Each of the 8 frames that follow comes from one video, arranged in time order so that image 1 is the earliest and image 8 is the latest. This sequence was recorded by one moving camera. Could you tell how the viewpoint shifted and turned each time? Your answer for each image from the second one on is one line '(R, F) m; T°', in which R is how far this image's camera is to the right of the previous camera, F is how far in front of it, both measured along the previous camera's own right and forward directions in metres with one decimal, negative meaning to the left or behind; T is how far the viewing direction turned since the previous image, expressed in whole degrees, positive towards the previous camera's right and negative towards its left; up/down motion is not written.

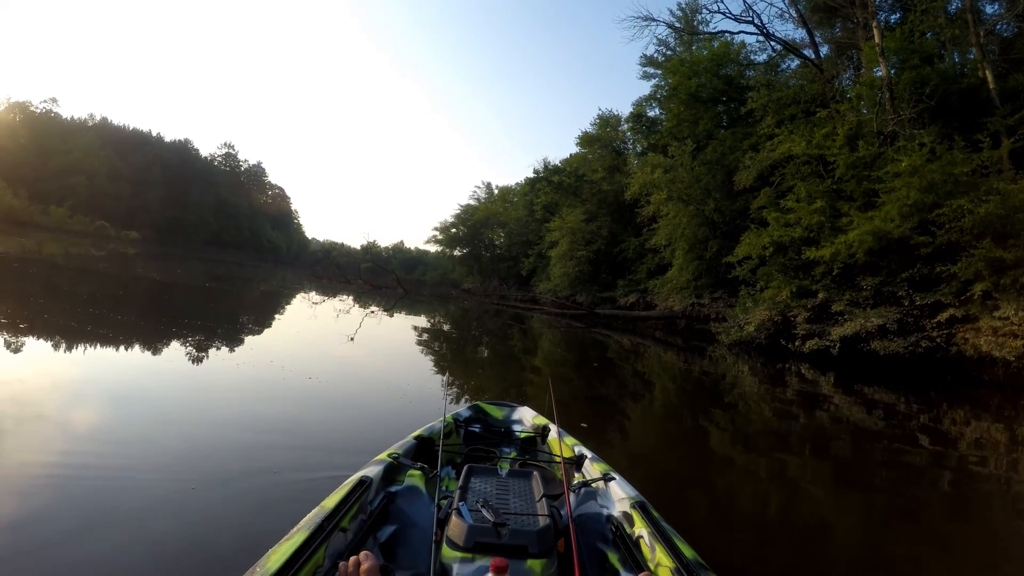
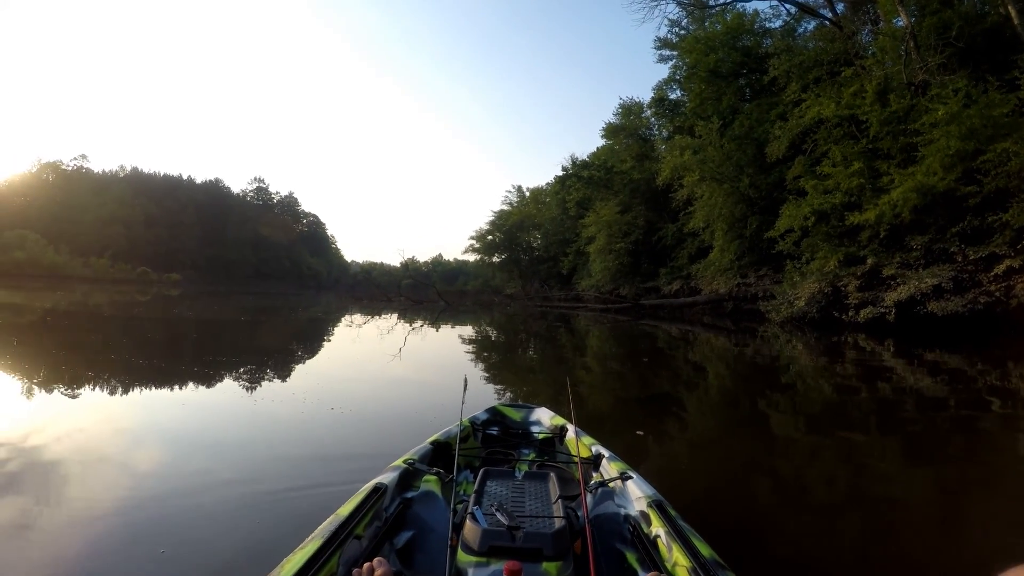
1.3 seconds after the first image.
(+0.2, +0.1) m; -4°
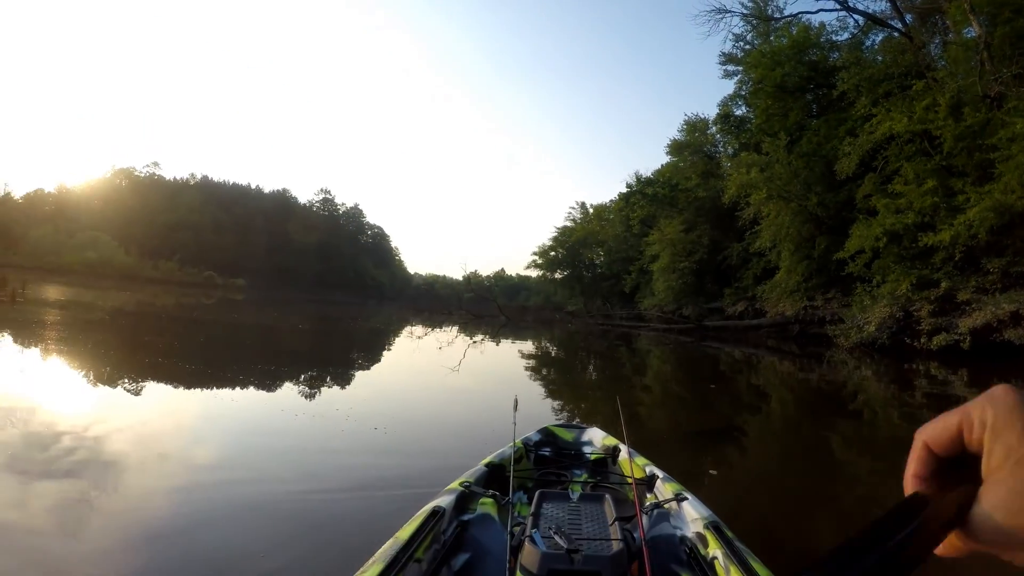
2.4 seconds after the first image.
(+0.3, 0.0) m; -6°
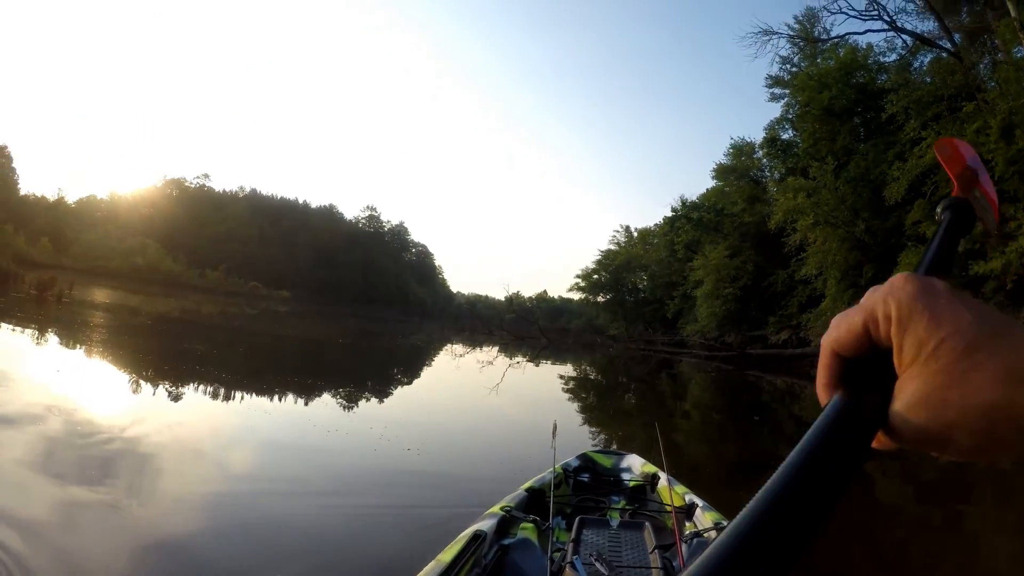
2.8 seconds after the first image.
(+0.2, 0.0) m; -4°
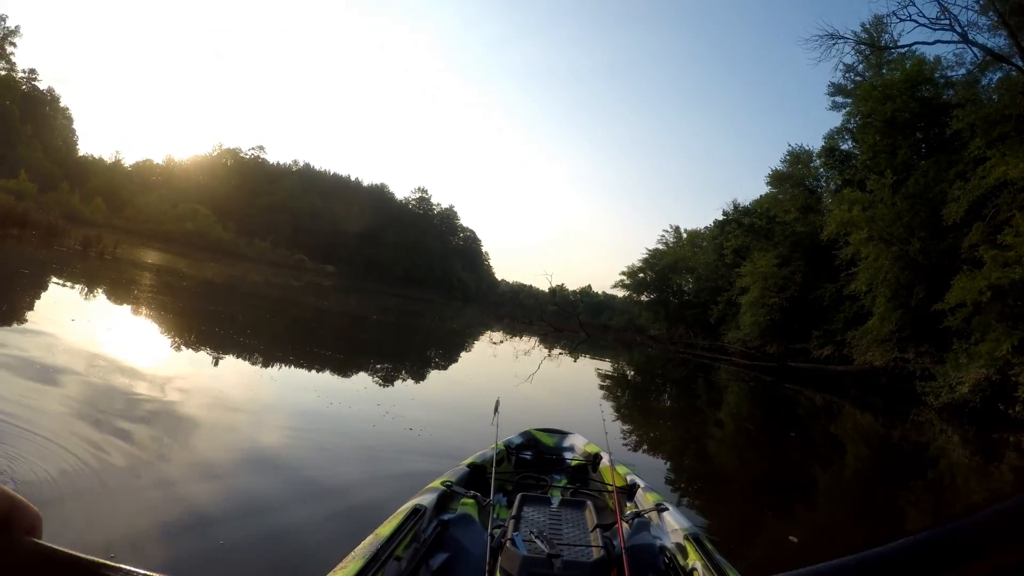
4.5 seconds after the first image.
(+0.2, 0.0) m; -4°
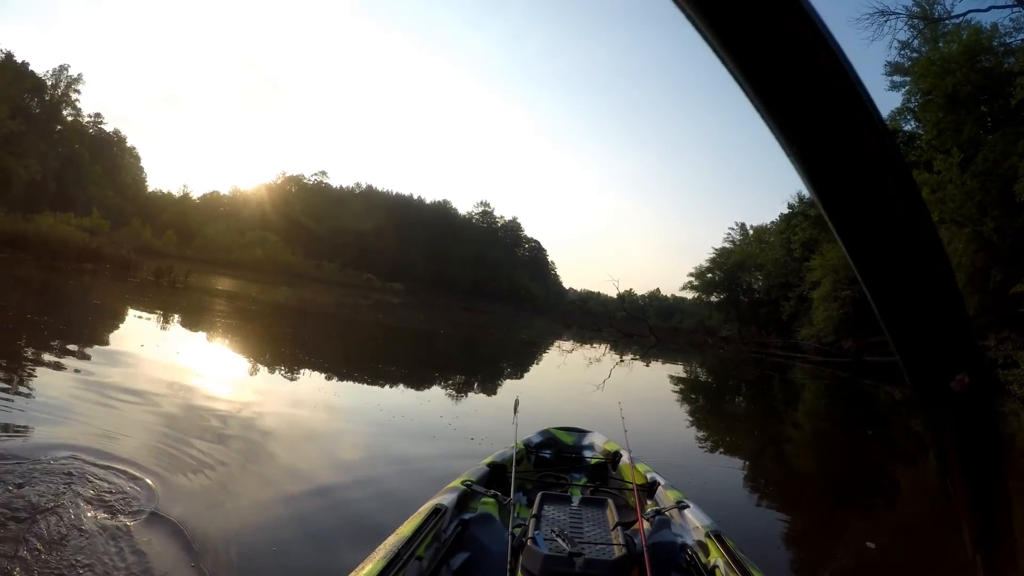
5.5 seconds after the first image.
(+0.4, 0.0) m; -5°
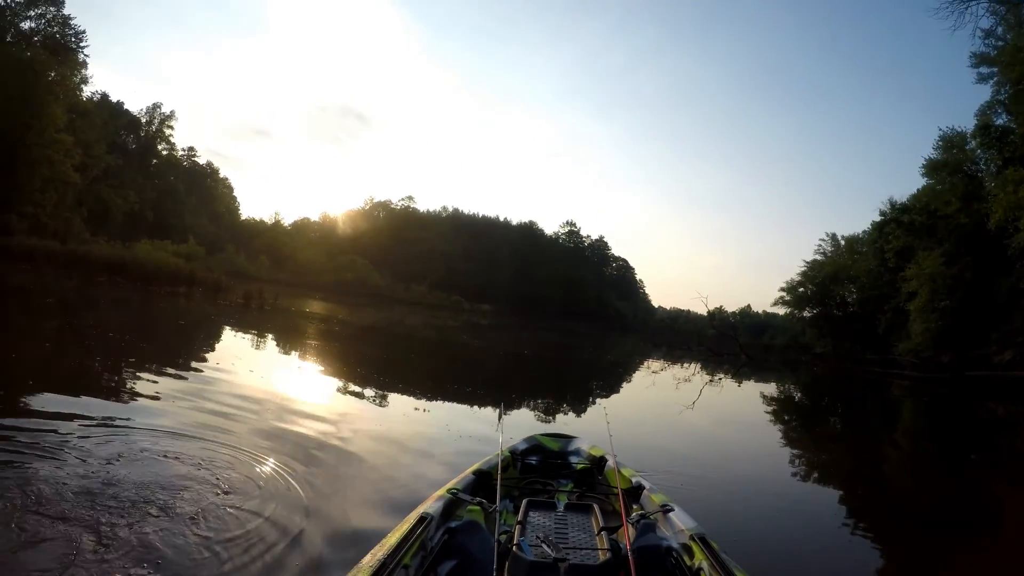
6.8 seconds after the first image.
(+0.4, -0.1) m; -7°
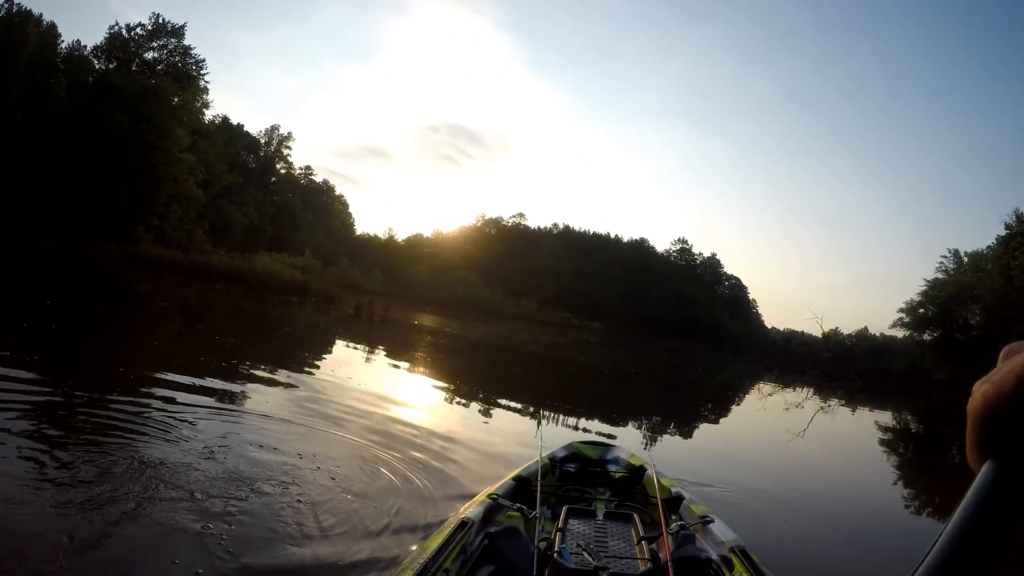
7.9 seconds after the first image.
(+0.3, +0.1) m; -10°
